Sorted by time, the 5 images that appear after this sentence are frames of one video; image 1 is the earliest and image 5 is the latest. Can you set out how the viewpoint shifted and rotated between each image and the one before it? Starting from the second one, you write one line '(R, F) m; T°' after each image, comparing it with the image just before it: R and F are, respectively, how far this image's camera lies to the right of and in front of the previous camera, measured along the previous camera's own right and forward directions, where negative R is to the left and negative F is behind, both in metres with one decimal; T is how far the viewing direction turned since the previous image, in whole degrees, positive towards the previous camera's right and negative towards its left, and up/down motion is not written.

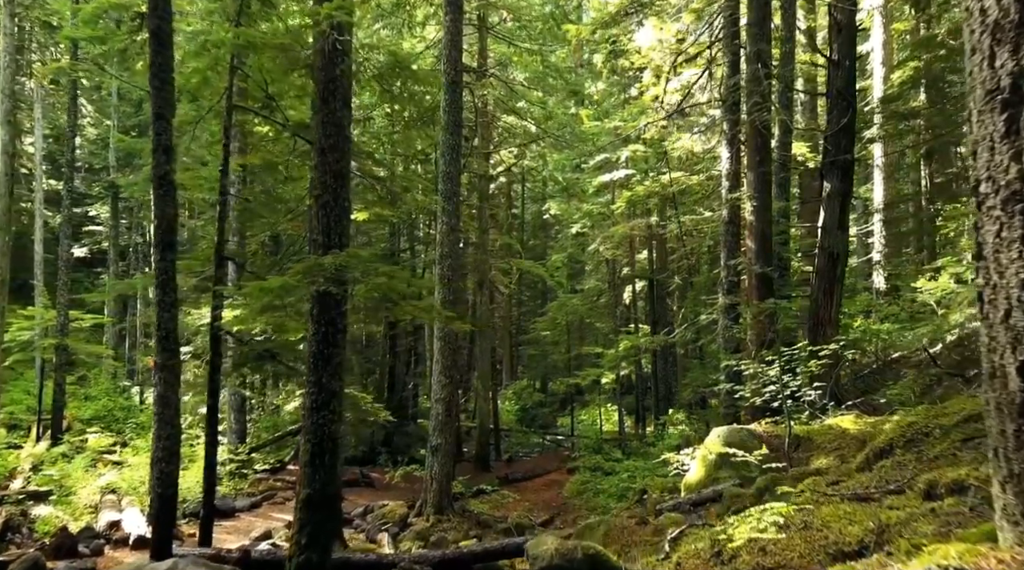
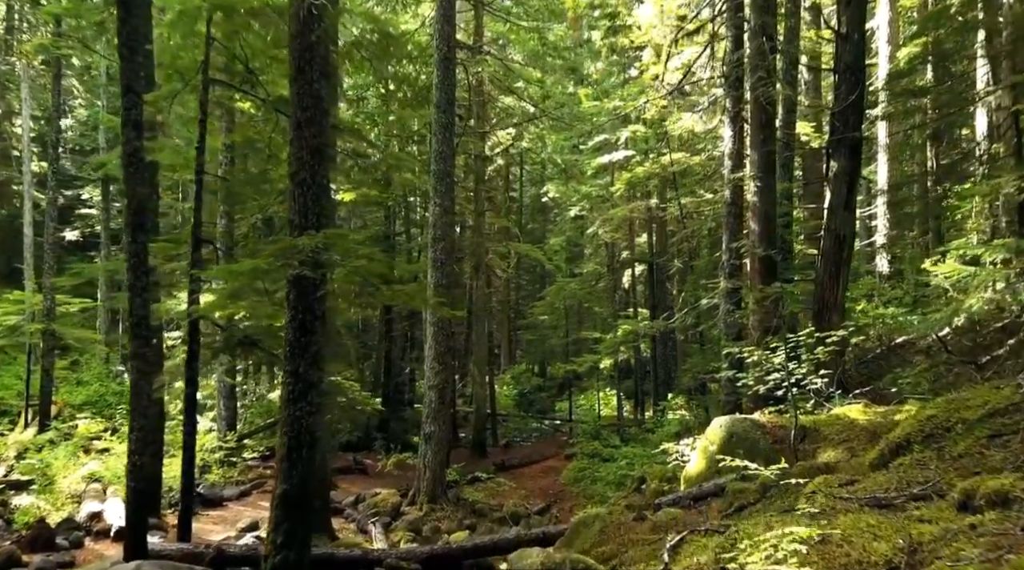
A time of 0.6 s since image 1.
(+0.1, +0.5) m; 0°
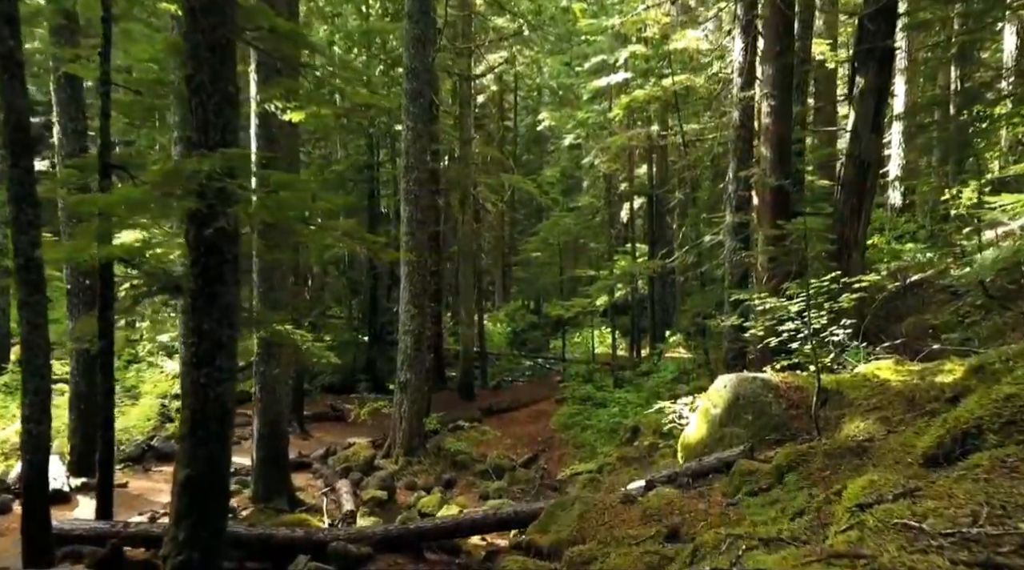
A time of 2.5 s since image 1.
(+0.3, +1.6) m; 0°
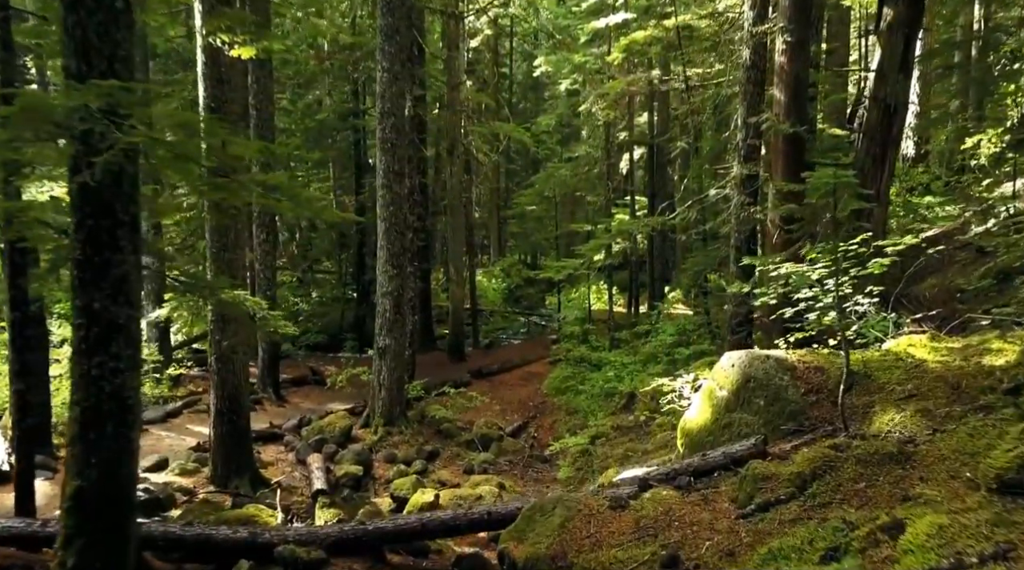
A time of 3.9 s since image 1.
(+0.2, +1.3) m; 0°
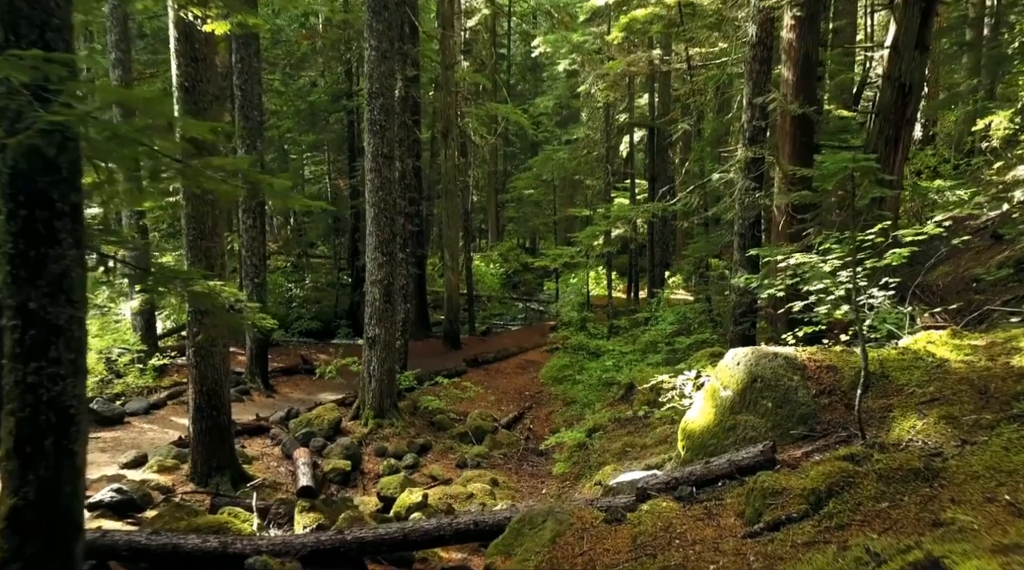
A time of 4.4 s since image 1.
(+0.1, +0.5) m; 0°
